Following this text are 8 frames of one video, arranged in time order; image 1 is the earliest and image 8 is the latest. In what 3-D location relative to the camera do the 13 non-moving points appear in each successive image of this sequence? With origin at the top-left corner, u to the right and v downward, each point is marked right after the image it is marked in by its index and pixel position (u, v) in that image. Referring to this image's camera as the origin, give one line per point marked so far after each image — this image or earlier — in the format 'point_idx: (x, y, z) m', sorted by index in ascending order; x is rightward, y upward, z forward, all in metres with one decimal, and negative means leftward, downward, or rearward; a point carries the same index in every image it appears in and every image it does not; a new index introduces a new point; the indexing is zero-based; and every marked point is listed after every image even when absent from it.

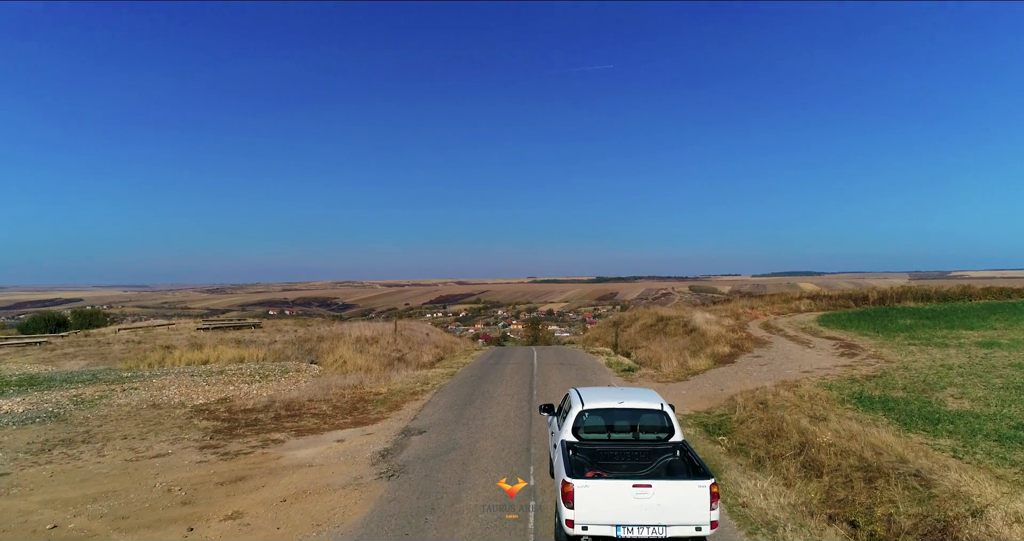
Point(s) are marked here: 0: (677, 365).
0: (+3.7, -2.1, +11.9) m
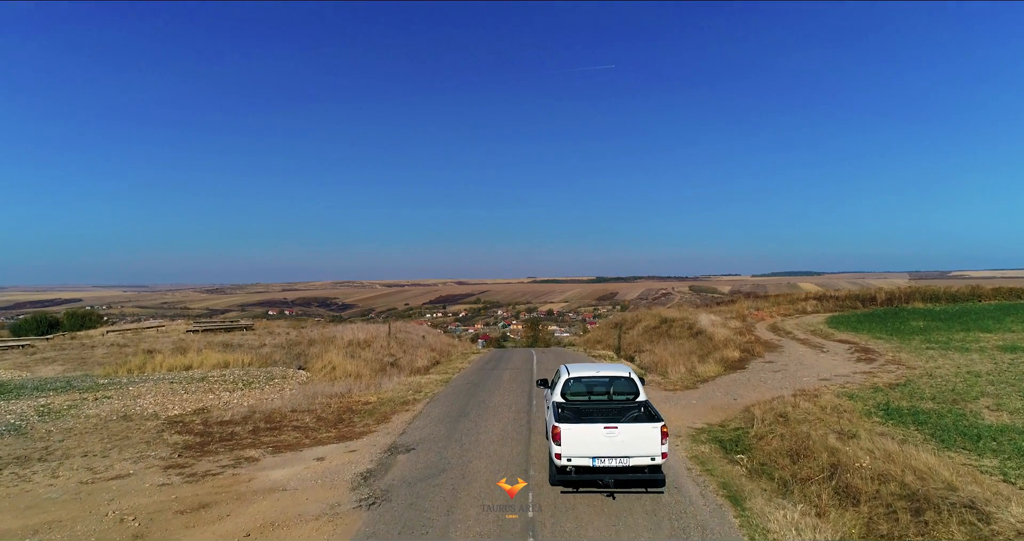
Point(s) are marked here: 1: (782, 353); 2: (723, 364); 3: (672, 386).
0: (+3.7, -2.1, +11.3) m
1: (+6.4, -2.0, +12.6) m
2: (+4.6, -2.0, +11.7) m
3: (+3.1, -2.2, +10.3) m
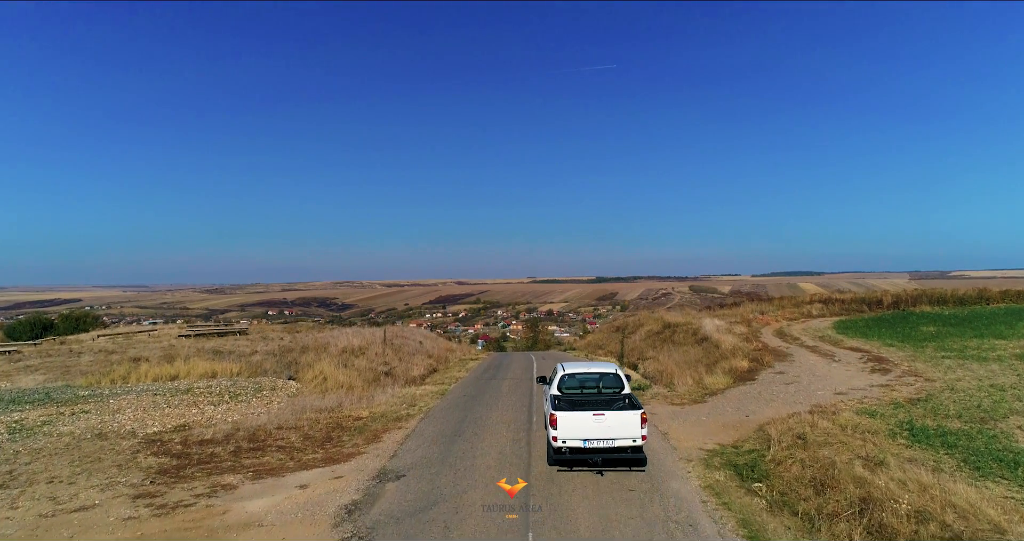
0: (+3.7, -2.3, +10.8) m
1: (+6.4, -2.1, +12.1) m
2: (+4.6, -2.2, +11.2) m
3: (+3.1, -2.4, +9.8) m
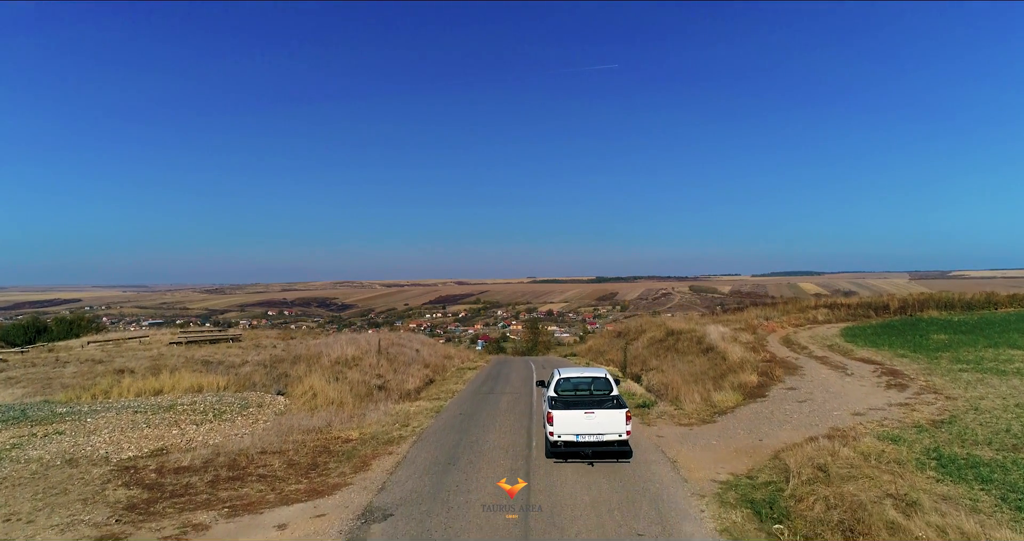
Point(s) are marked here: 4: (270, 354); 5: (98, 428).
0: (+3.6, -2.5, +10.3) m
1: (+6.4, -2.3, +11.6) m
2: (+4.6, -2.4, +10.7) m
3: (+3.0, -2.6, +9.3) m
4: (-7.9, -2.7, +17.4) m
5: (-7.2, -2.7, +9.2) m
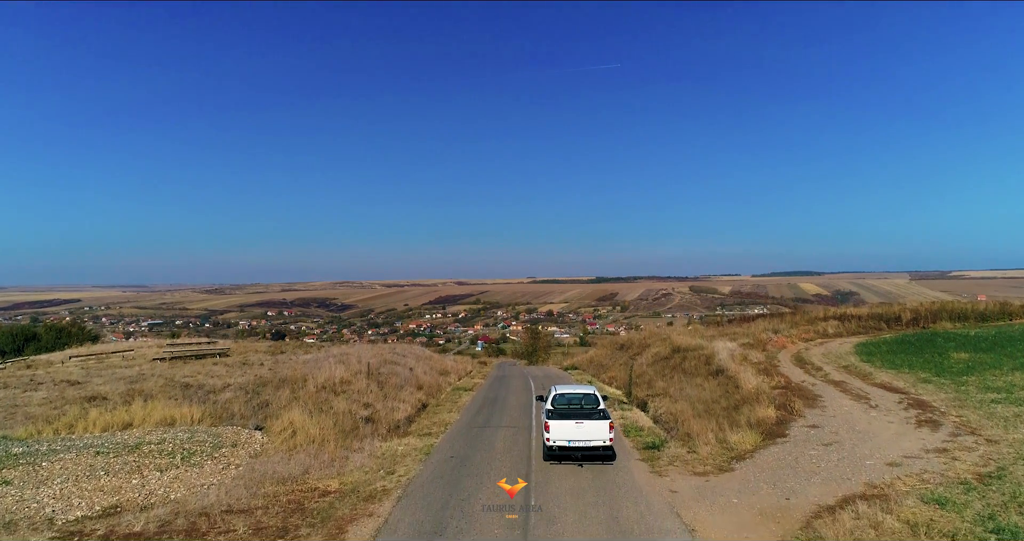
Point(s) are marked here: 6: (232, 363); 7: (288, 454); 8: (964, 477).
0: (+3.6, -3.0, +9.4) m
1: (+6.3, -2.8, +10.7) m
2: (+4.5, -2.9, +9.8) m
3: (+3.0, -3.1, +8.4) m
4: (-8.0, -3.2, +16.5) m
5: (-7.2, -3.2, +8.4) m
6: (-10.1, -3.3, +19.4) m
7: (-3.9, -3.2, +9.3) m
8: (+6.2, -2.8, +7.3) m
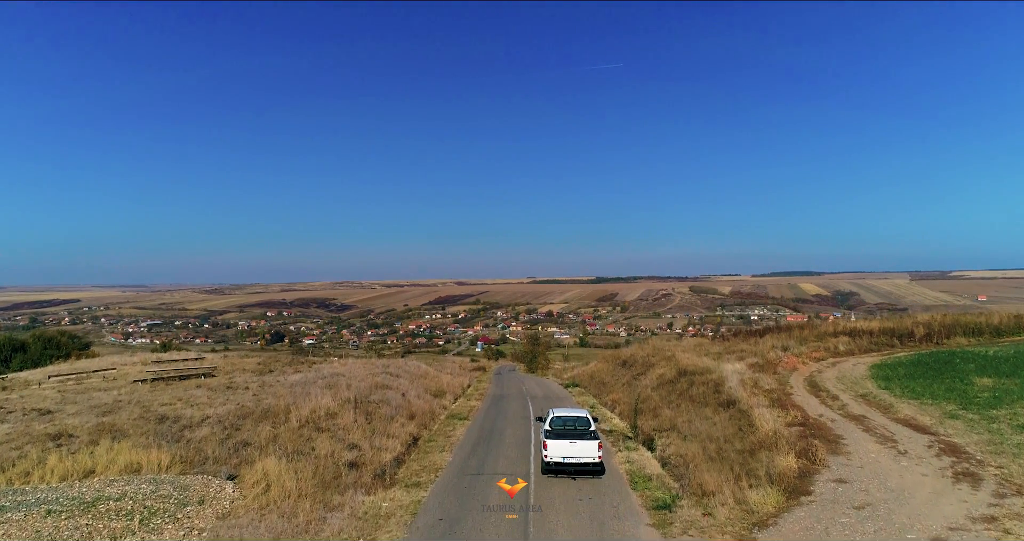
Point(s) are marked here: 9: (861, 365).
0: (+3.5, -3.6, +8.5) m
1: (+6.2, -3.4, +9.8) m
2: (+4.4, -3.5, +8.9) m
3: (+2.9, -3.7, +7.5) m
4: (-8.0, -3.8, +15.6) m
5: (-7.3, -3.9, +7.4) m
6: (-10.2, -4.0, +18.4) m
7: (-4.0, -3.8, +8.4) m
8: (+6.1, -3.4, +6.4) m
9: (+12.7, -3.4, +19.3) m
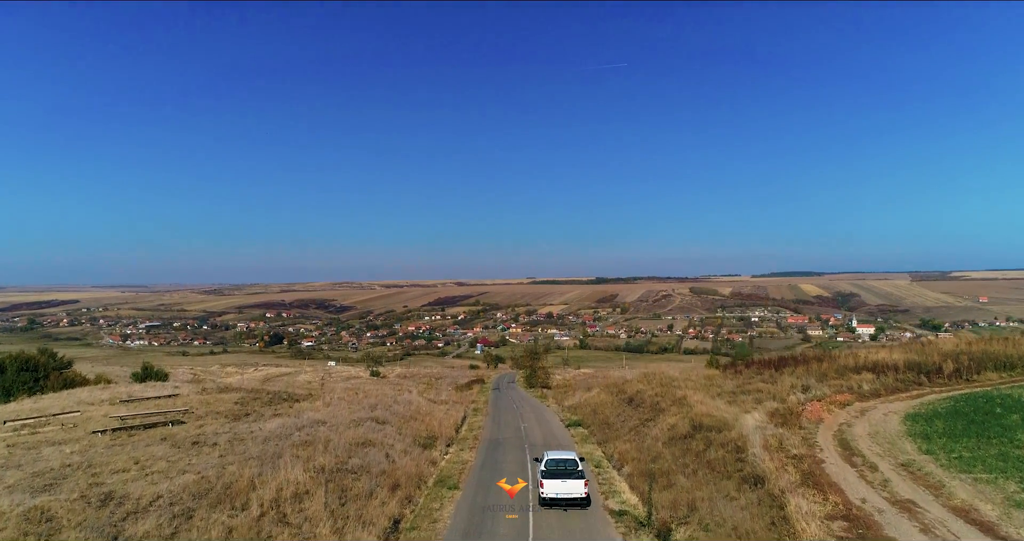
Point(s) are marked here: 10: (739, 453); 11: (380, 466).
0: (+3.4, -4.9, +6.7) m
1: (+6.1, -4.8, +8.1) m
2: (+4.3, -4.8, +7.2) m
3: (+2.8, -5.0, +5.8) m
4: (-8.1, -5.2, +13.9) m
5: (-7.4, -5.2, +5.7) m
6: (-10.3, -5.3, +16.7) m
7: (-4.1, -5.1, +6.6) m
8: (+6.0, -4.8, +4.6) m
9: (+12.6, -4.7, +17.6) m
10: (+6.0, -4.7, +14.2) m
11: (-3.6, -5.3, +14.7) m
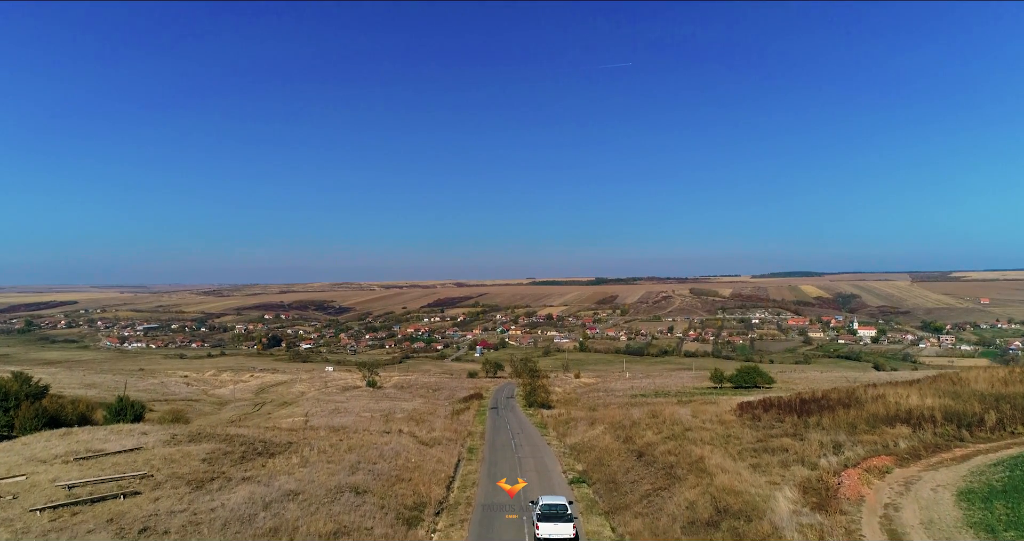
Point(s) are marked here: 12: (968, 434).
0: (+3.3, -6.5, +4.6) m
1: (+6.0, -6.4, +5.9) m
2: (+4.2, -6.4, +5.0) m
3: (+2.7, -6.6, +3.6) m
4: (-8.2, -6.8, +11.7) m
5: (-7.5, -6.8, +3.5) m
6: (-10.4, -6.9, +14.5) m
7: (-4.2, -6.7, +4.5) m
8: (+5.9, -6.4, +2.5) m
9: (+12.5, -6.3, +15.4) m
10: (+5.9, -6.3, +12.1) m
11: (-3.7, -6.9, +12.5) m
12: (+16.9, -6.0, +19.8) m
